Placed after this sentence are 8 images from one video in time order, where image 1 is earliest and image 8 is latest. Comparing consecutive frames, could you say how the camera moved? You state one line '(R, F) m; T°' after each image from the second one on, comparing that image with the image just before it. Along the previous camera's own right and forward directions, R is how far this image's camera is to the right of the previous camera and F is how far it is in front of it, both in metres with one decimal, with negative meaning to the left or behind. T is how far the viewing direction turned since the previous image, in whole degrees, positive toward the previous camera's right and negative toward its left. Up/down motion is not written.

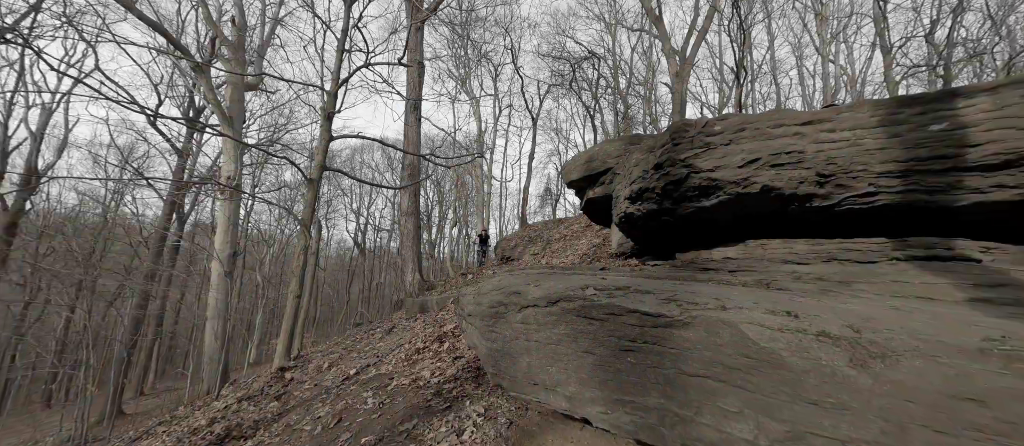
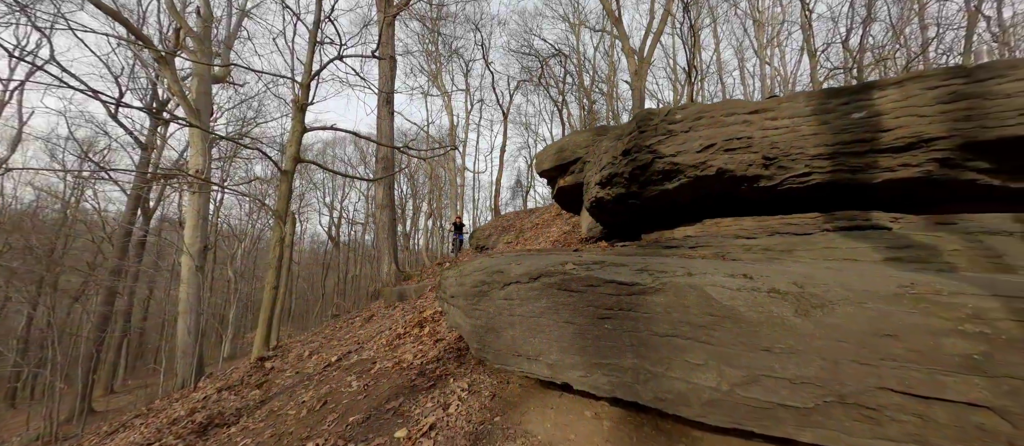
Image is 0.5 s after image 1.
(0.0, -0.1) m; +3°
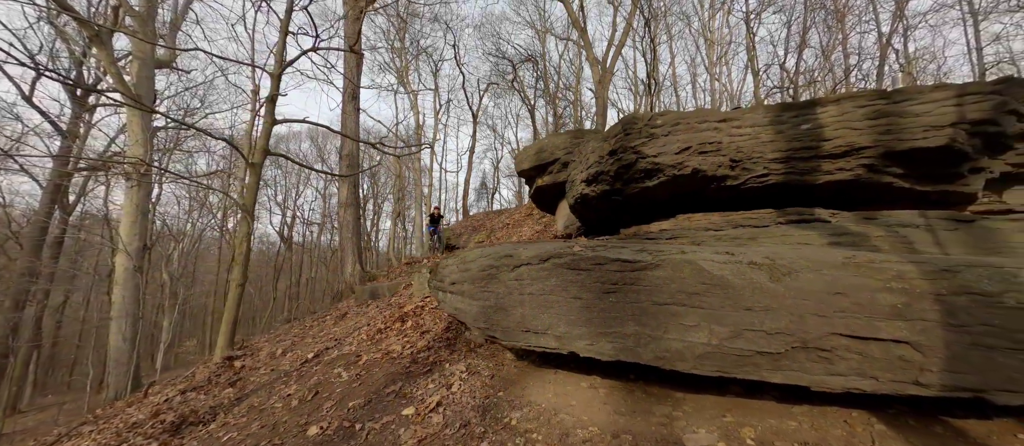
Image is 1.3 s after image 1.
(-0.4, -0.2) m; +6°
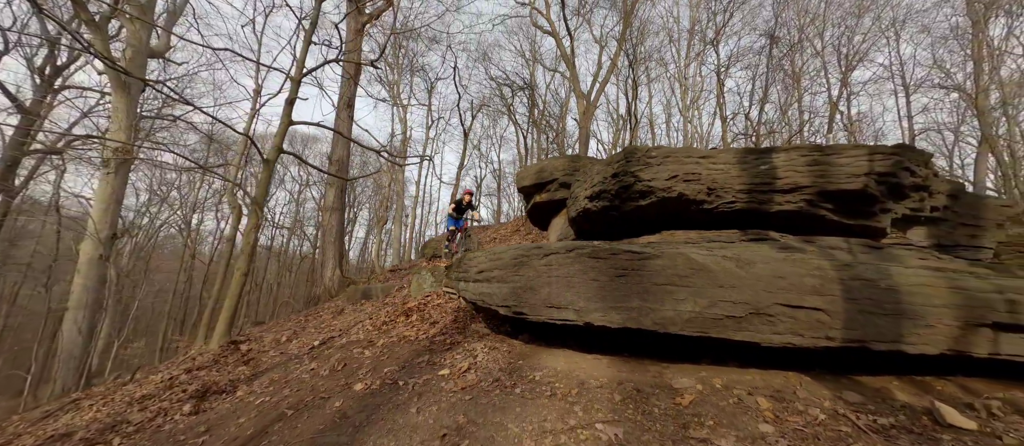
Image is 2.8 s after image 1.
(-0.6, -0.8) m; +4°
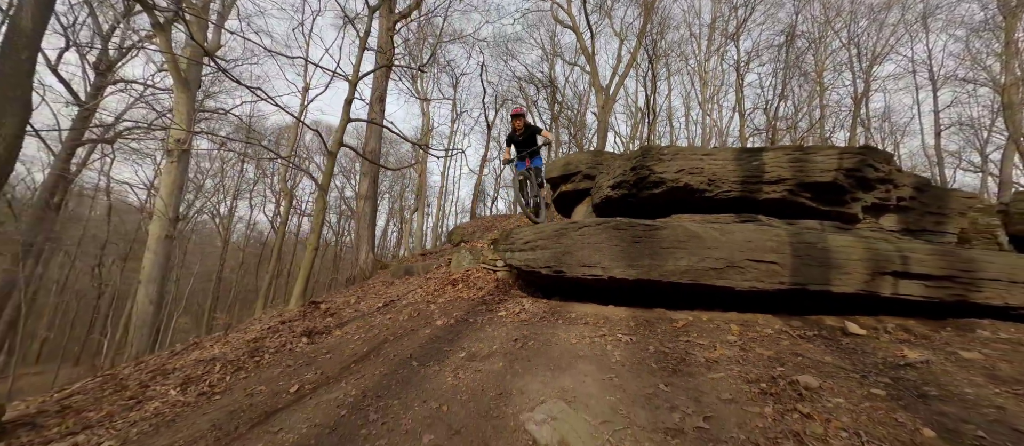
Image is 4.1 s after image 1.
(-0.4, -1.4) m; -2°
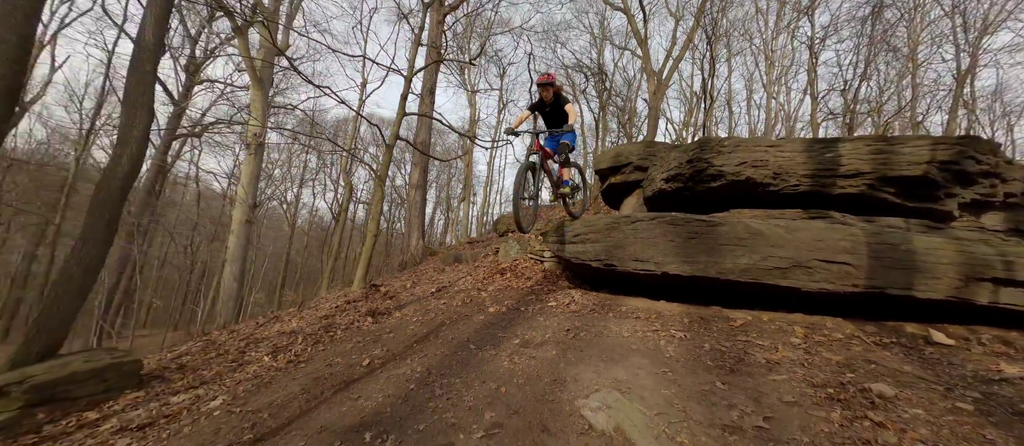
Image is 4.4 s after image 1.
(-0.1, -0.2) m; -7°
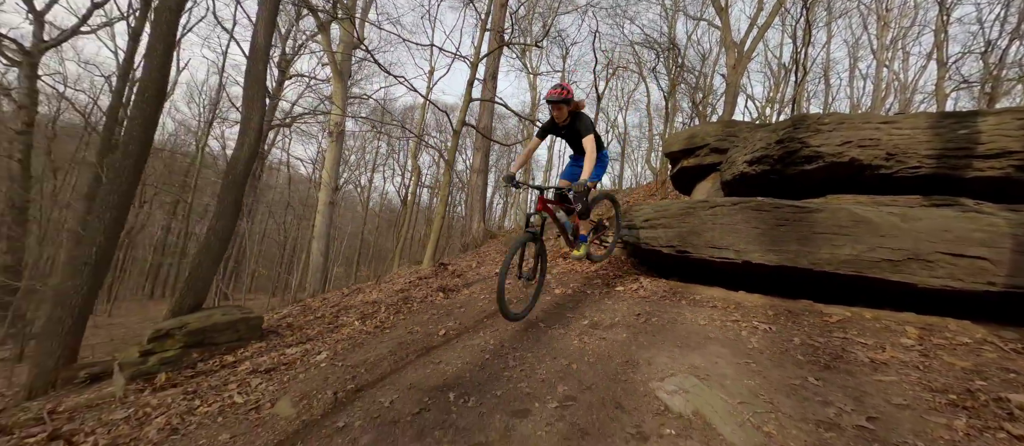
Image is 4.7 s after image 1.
(-0.2, -0.1) m; -9°
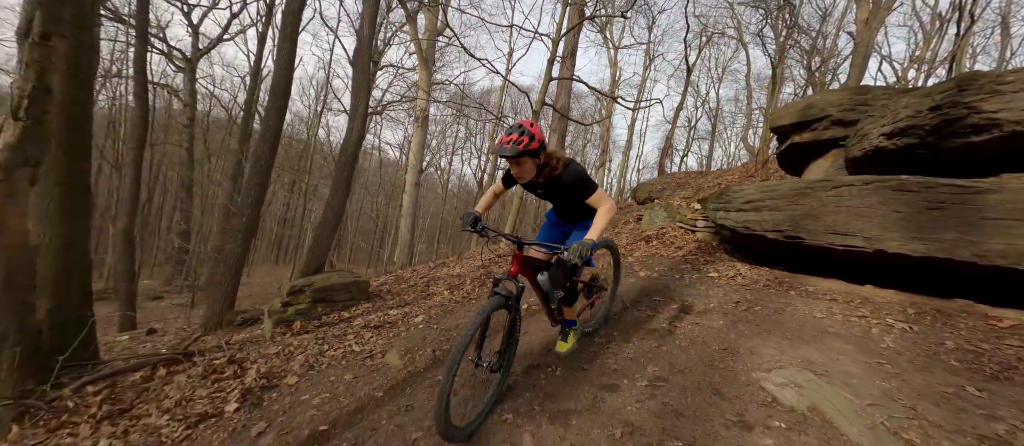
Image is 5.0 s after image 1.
(-0.2, -0.1) m; -12°
